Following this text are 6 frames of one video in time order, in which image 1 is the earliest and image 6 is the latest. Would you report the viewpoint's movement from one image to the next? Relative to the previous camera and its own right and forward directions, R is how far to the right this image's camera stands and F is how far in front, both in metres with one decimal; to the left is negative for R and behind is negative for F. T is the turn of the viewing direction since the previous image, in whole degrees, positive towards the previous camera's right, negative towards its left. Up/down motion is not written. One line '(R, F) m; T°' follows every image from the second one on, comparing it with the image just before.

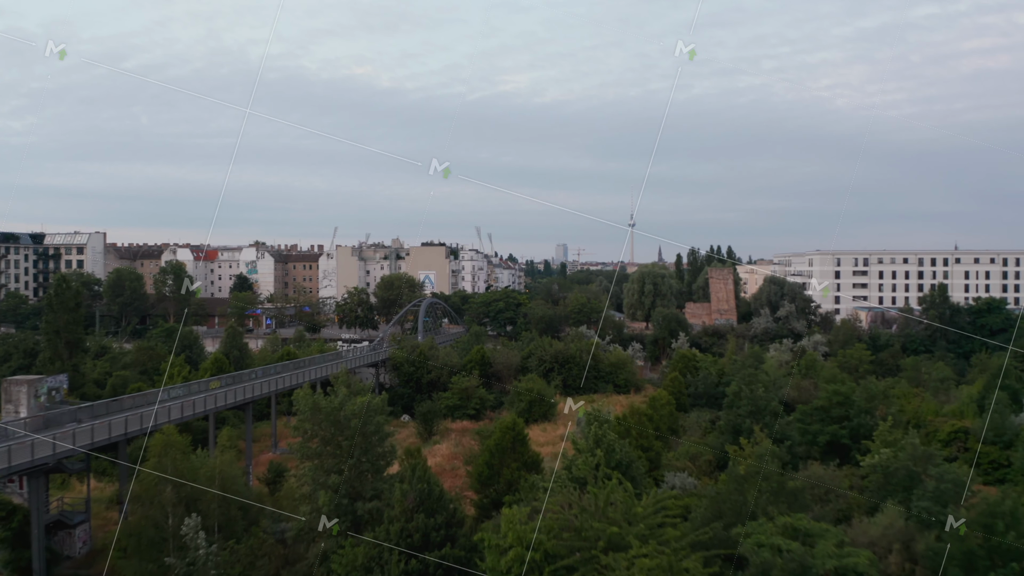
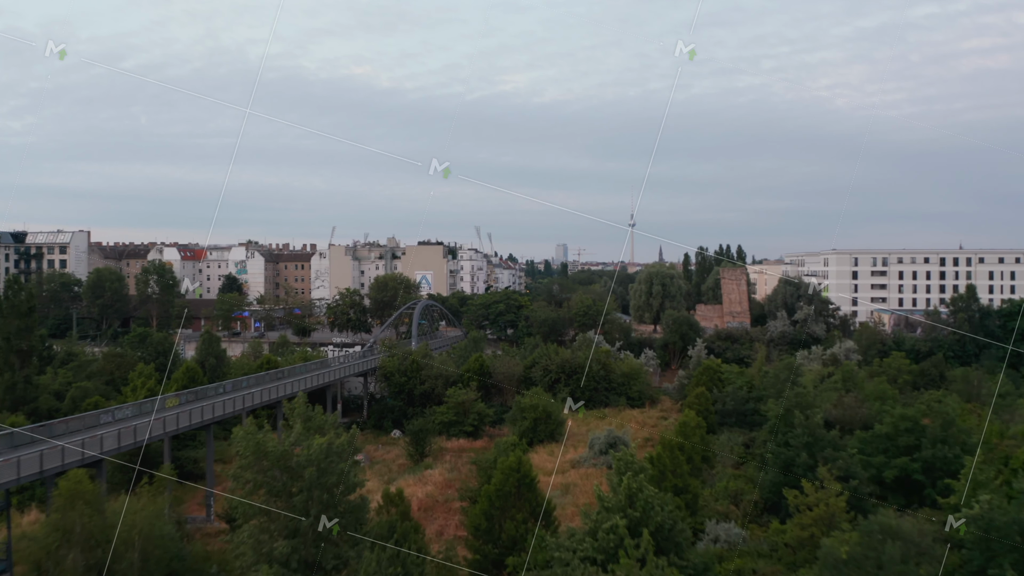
(0.0, +1.5) m; 0°
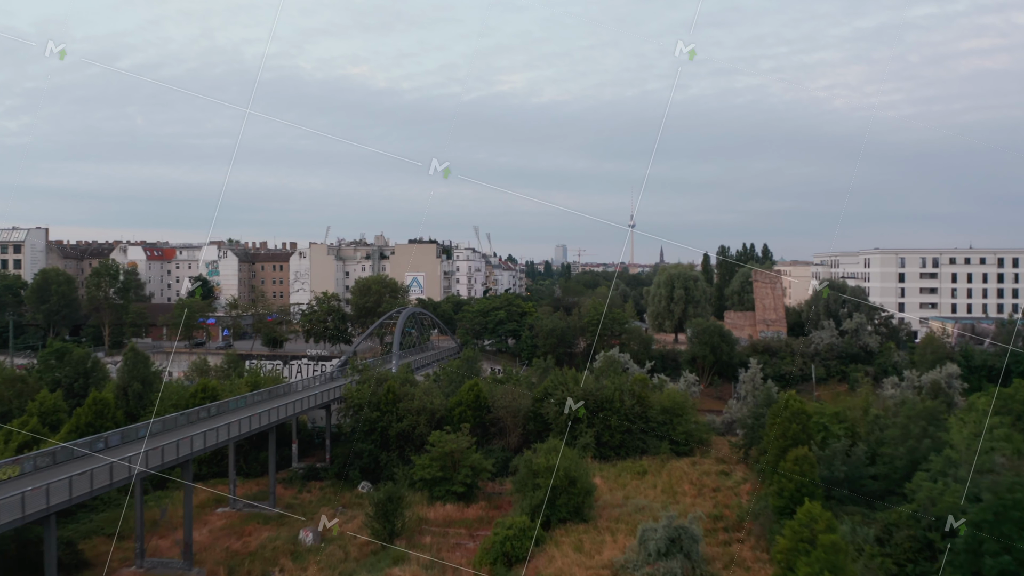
(-0.1, +3.4) m; 0°
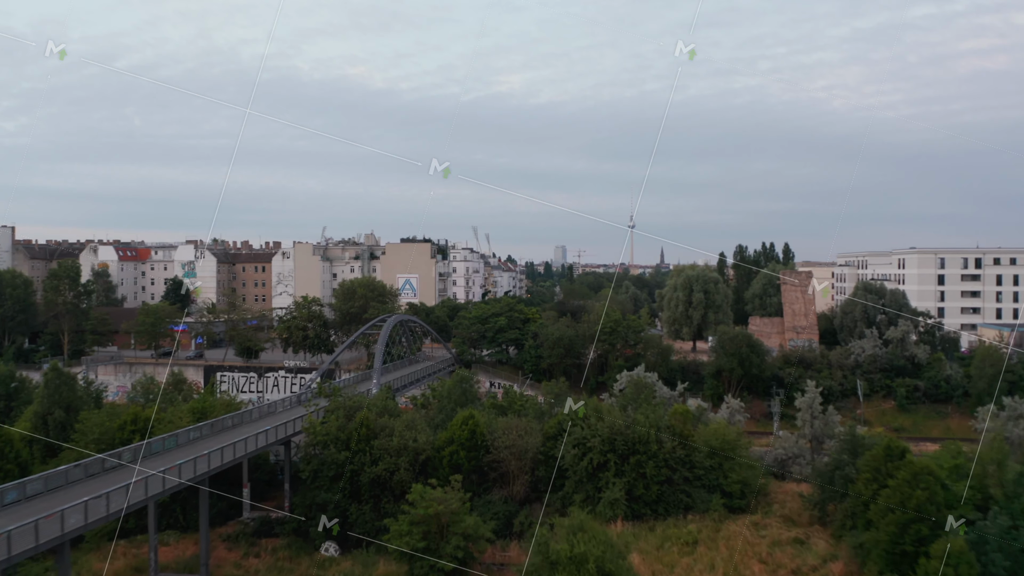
(-0.1, +2.3) m; 0°
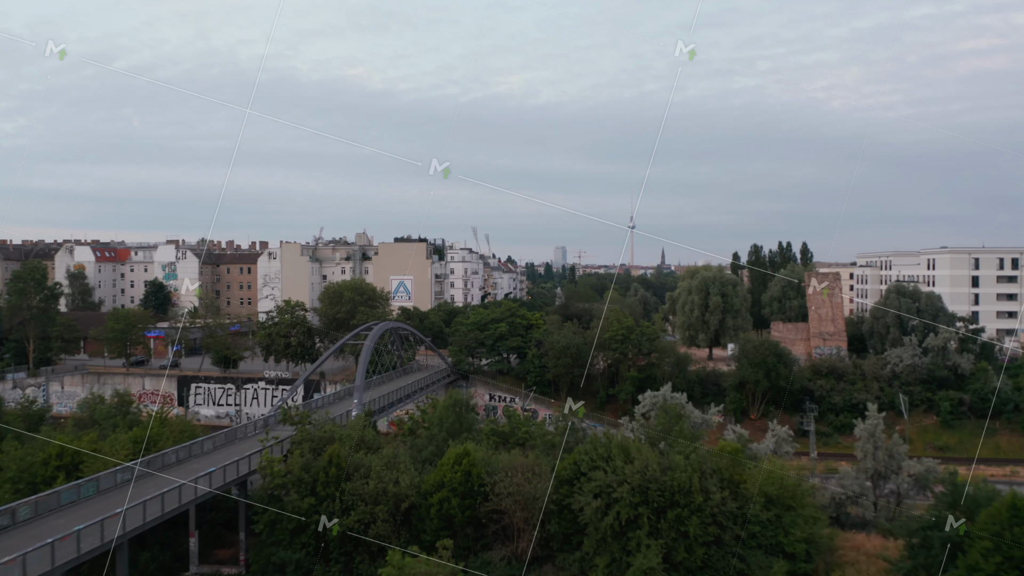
(0.0, +1.7) m; 0°
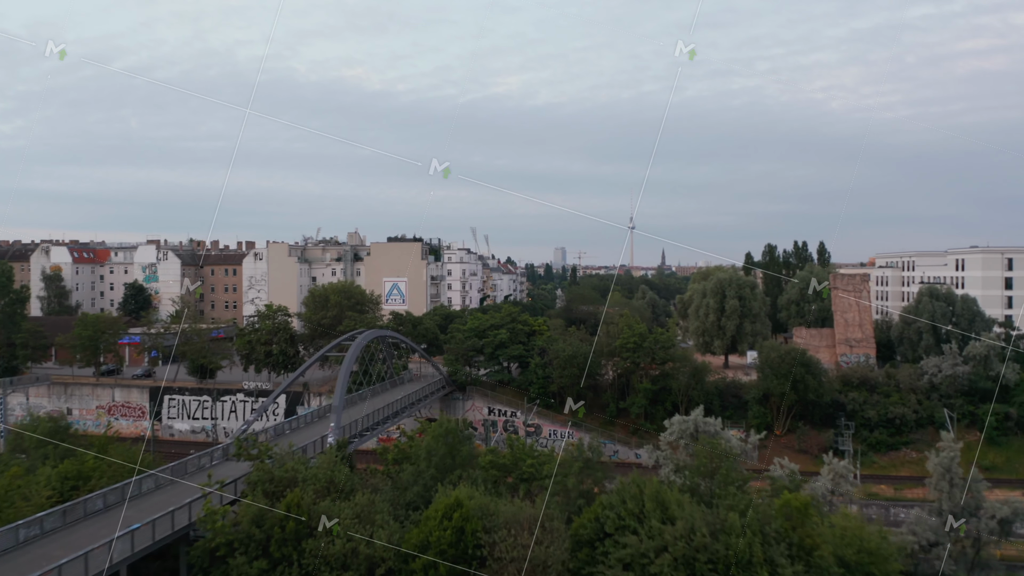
(0.0, +1.5) m; 0°
